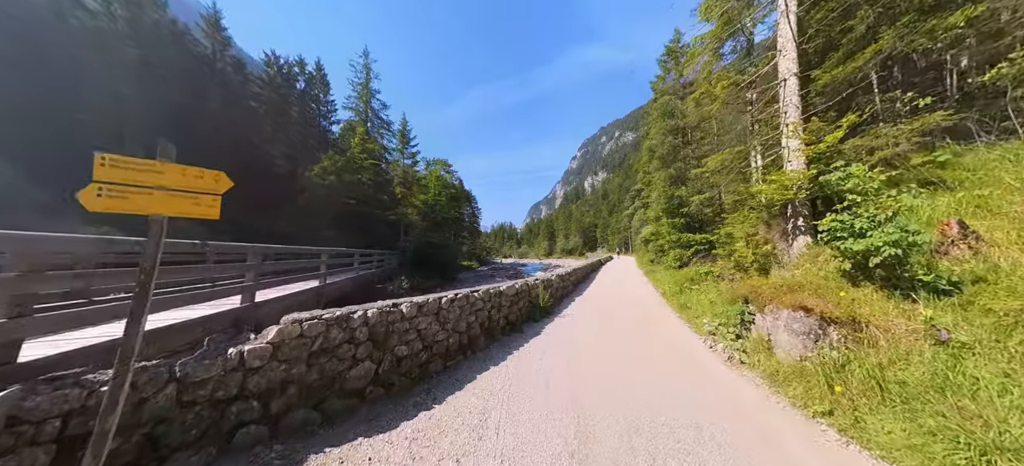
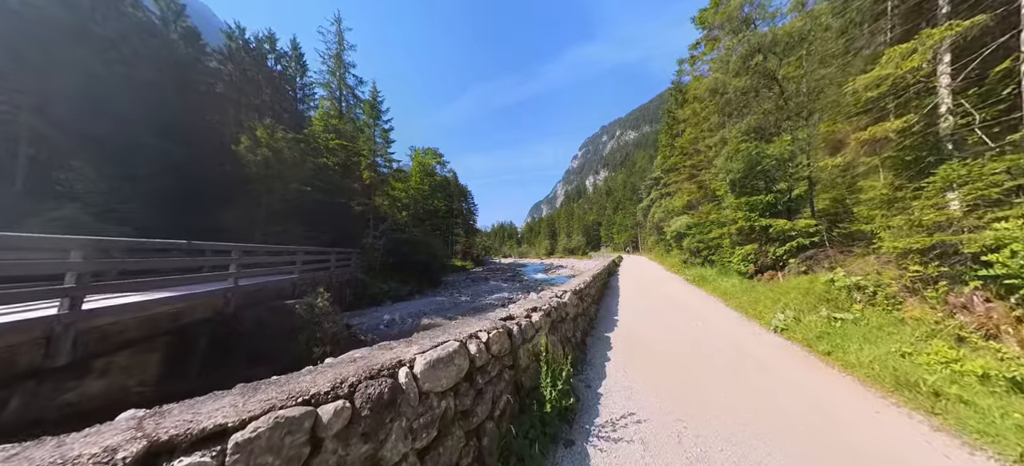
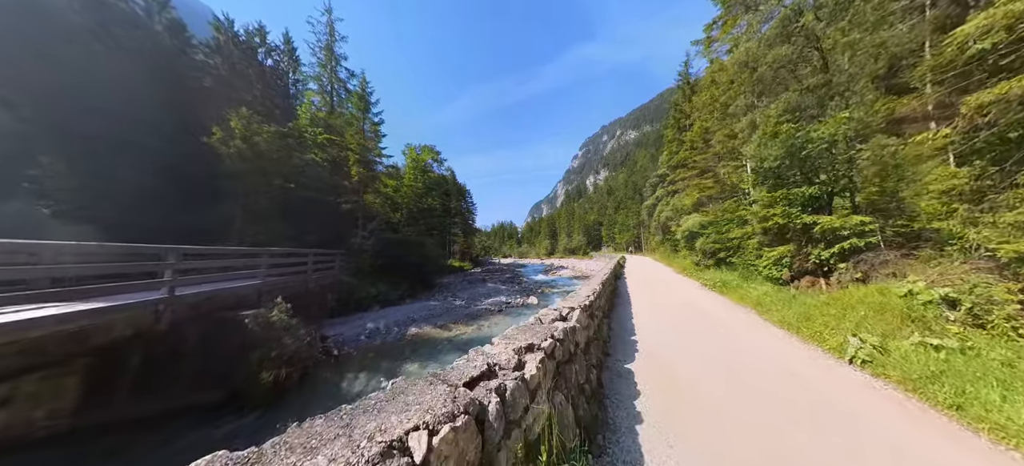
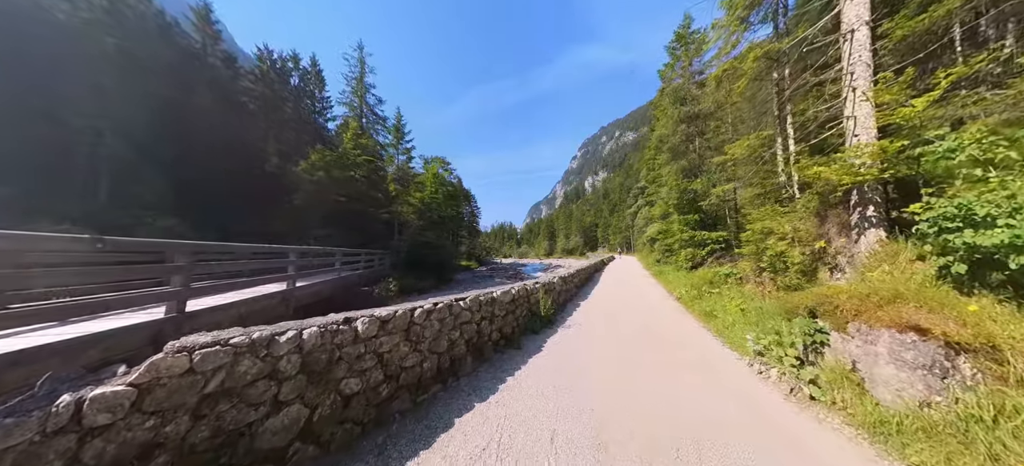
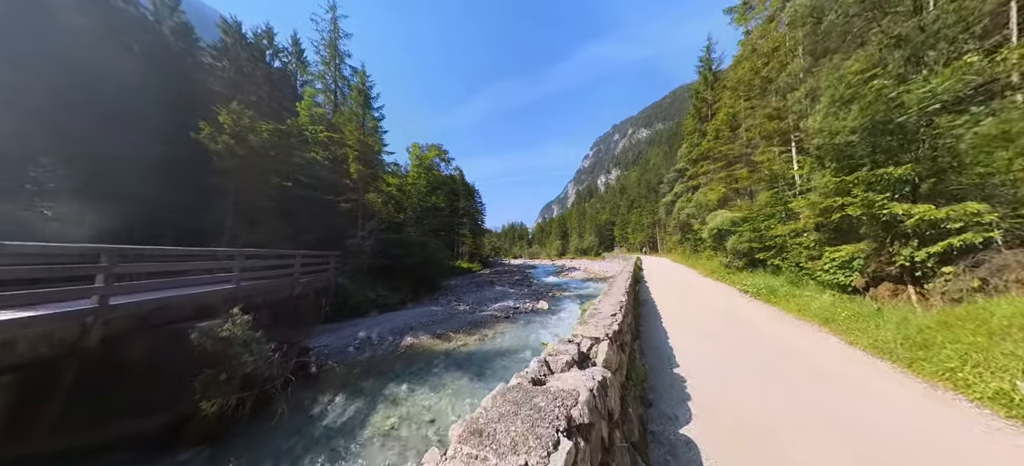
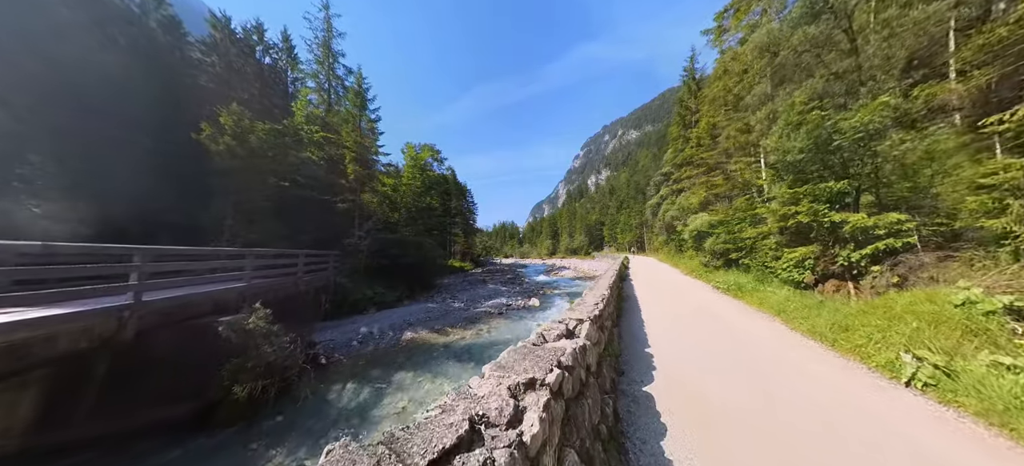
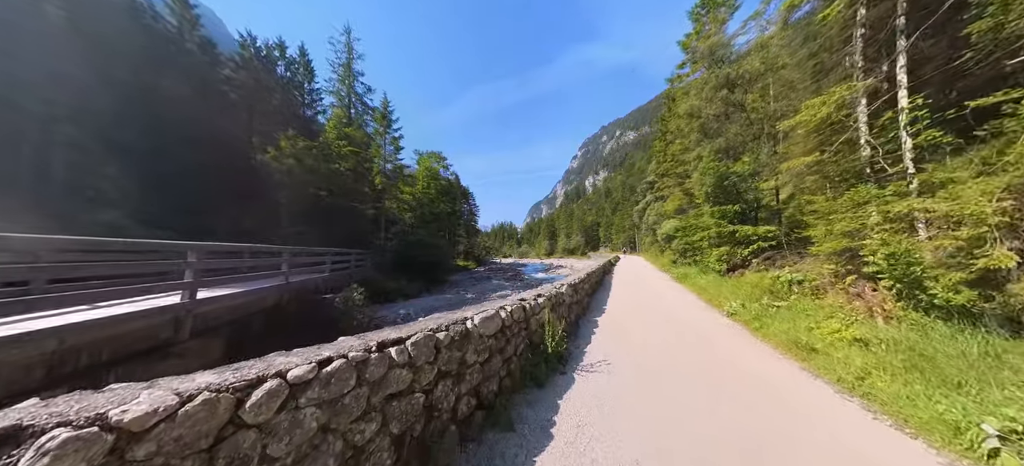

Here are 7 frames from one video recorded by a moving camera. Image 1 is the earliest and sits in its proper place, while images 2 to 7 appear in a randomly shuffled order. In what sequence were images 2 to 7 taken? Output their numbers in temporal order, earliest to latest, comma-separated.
4, 7, 2, 3, 6, 5
